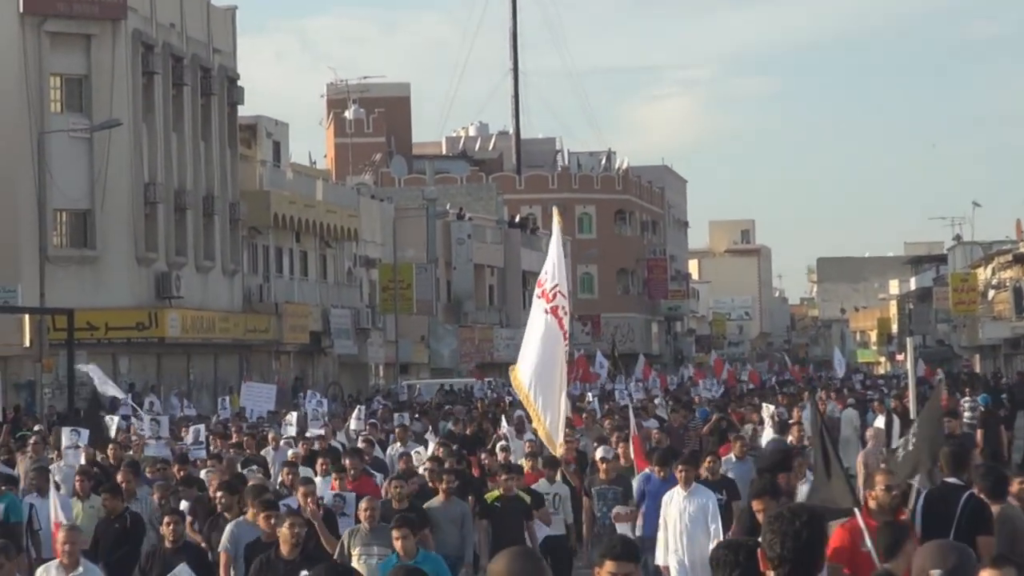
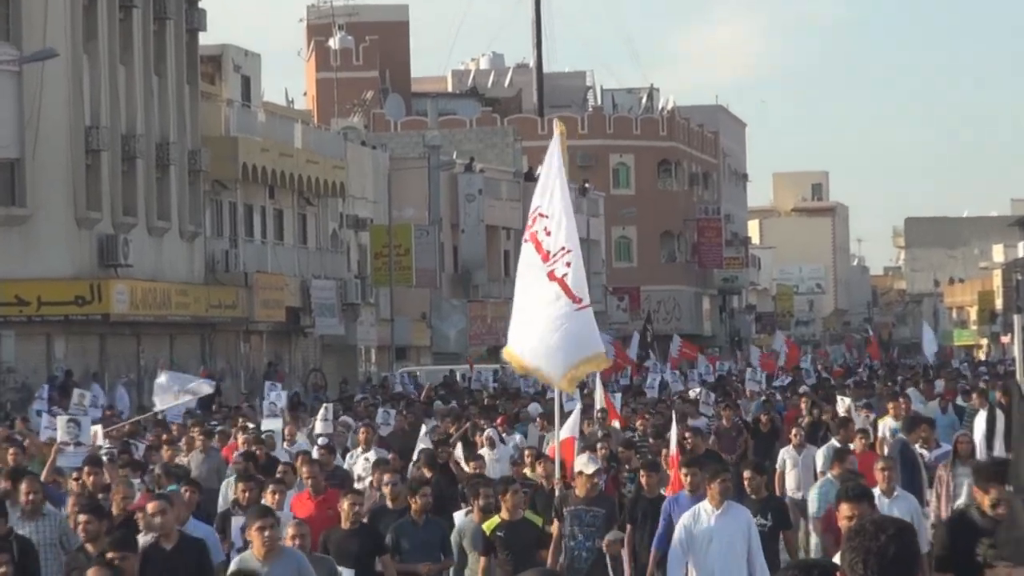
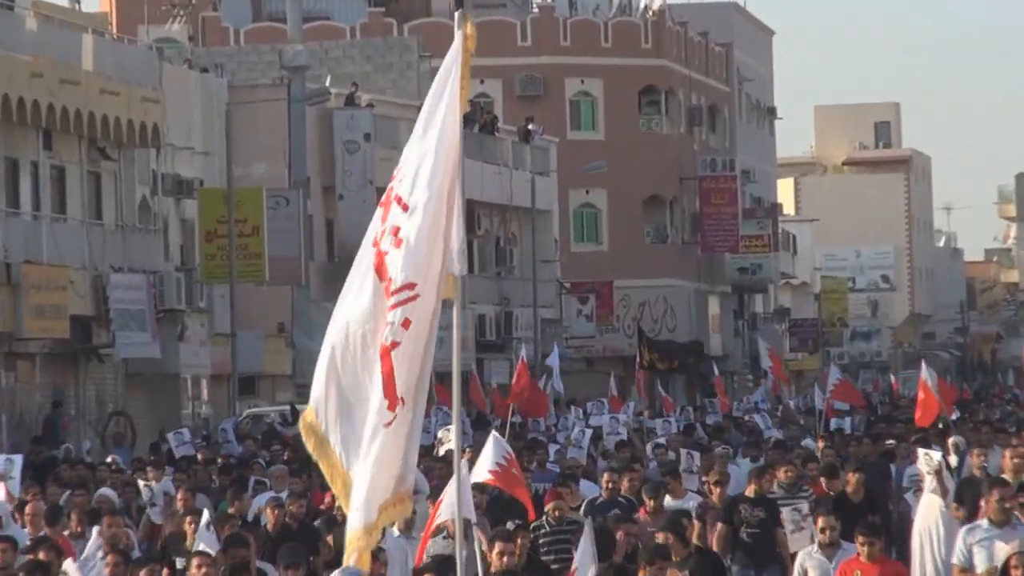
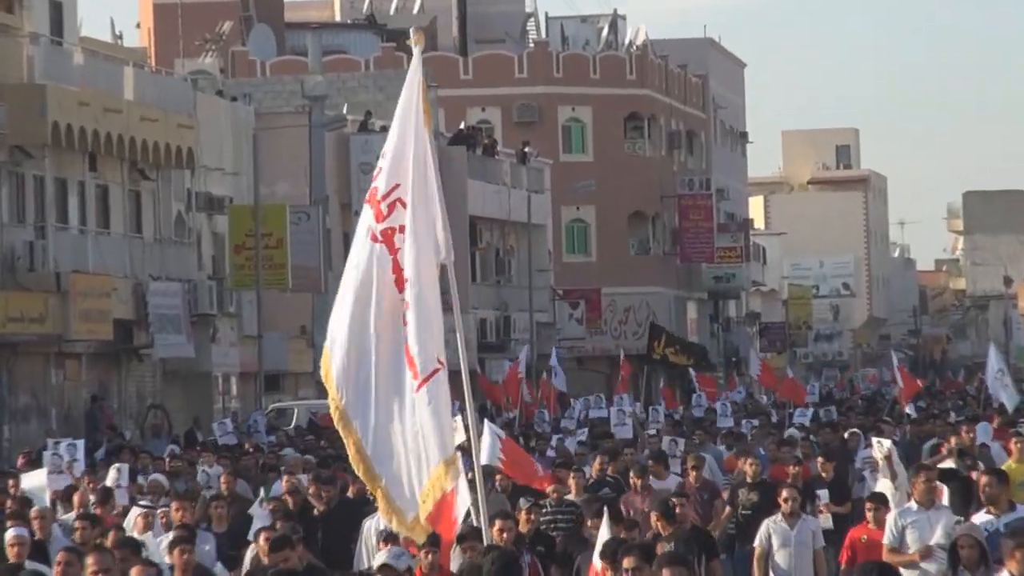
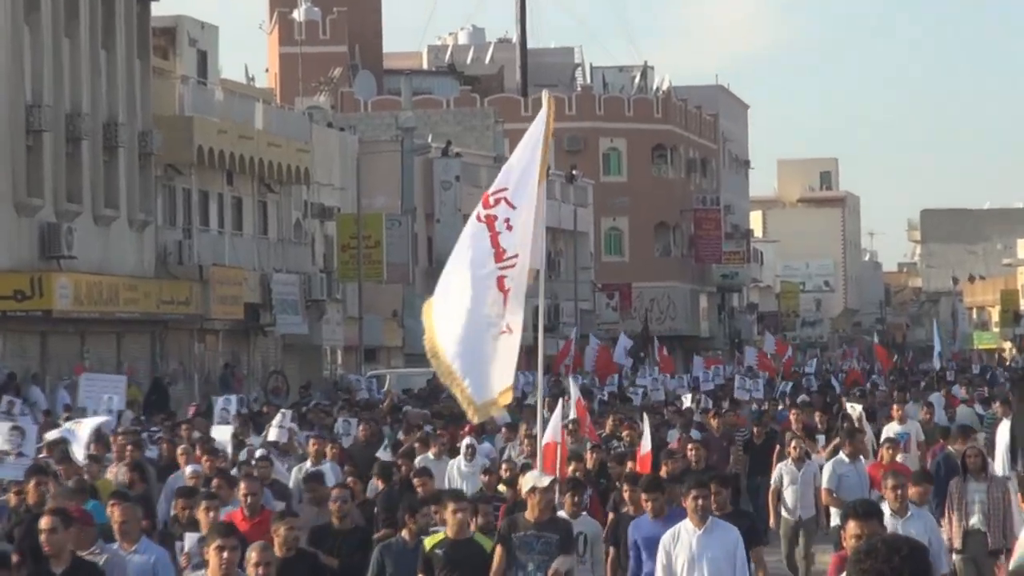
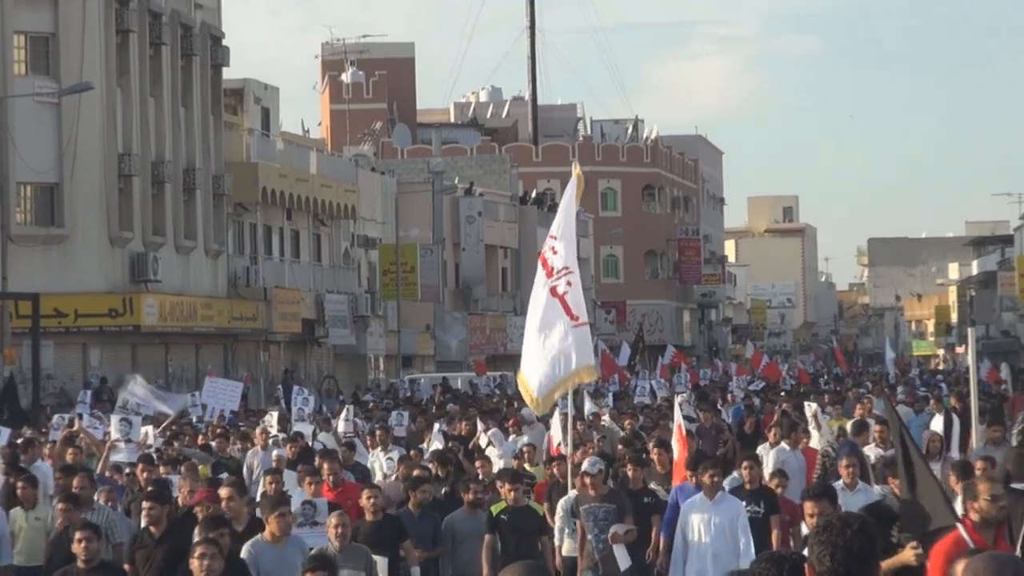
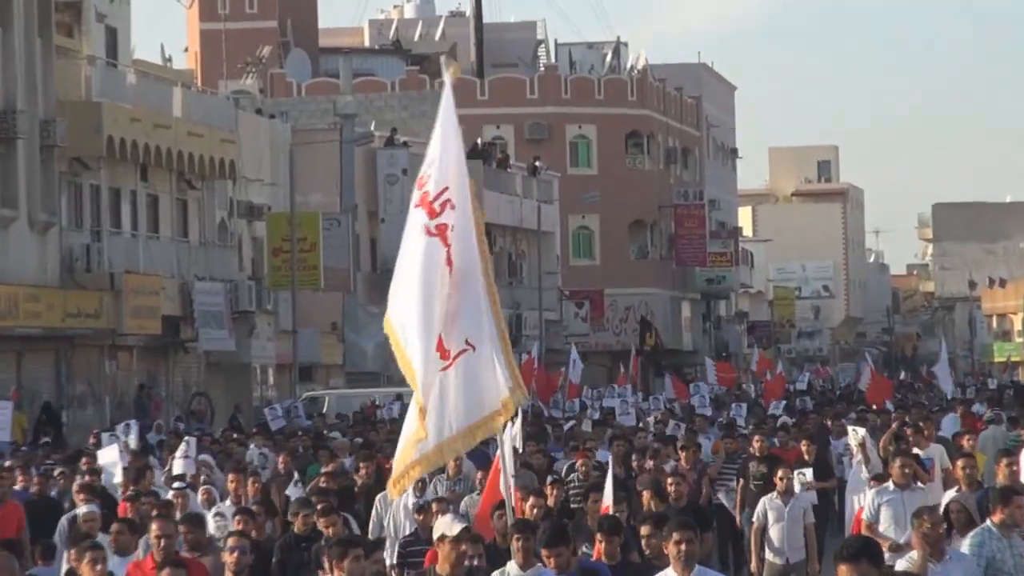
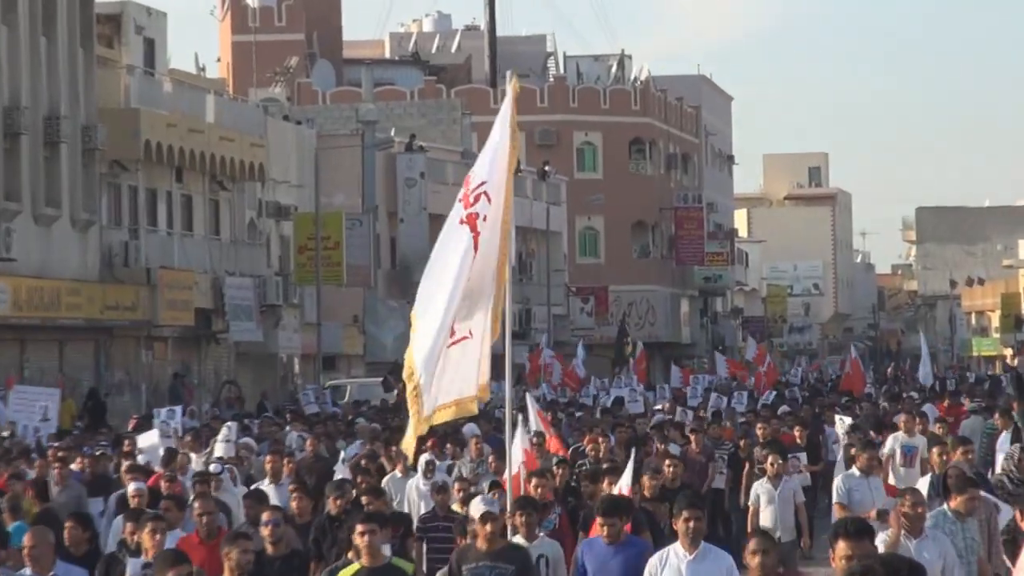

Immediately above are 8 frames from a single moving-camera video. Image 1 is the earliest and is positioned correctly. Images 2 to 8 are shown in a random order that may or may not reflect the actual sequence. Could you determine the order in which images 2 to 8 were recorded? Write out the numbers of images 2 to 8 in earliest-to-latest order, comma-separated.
6, 2, 5, 8, 7, 4, 3
